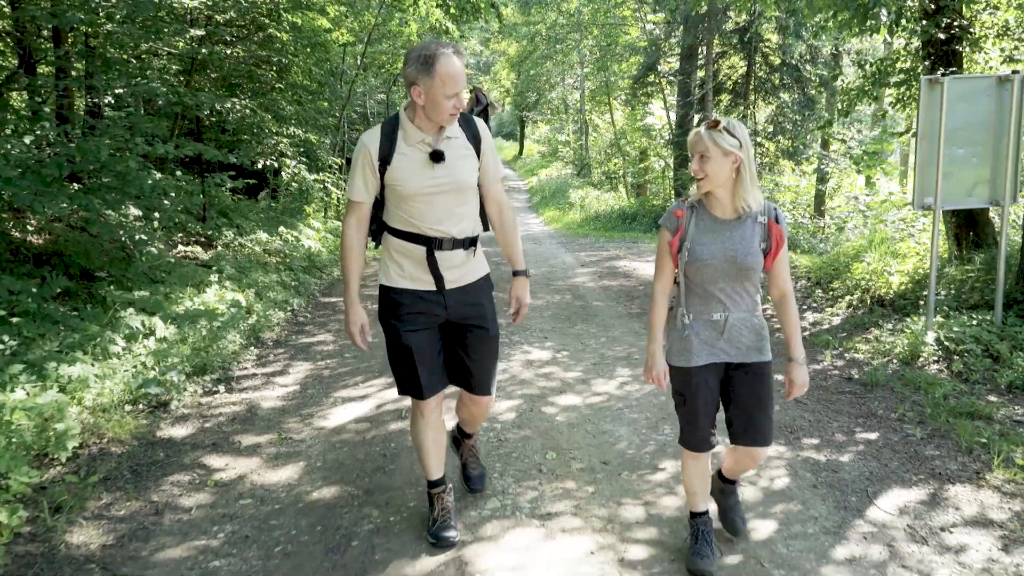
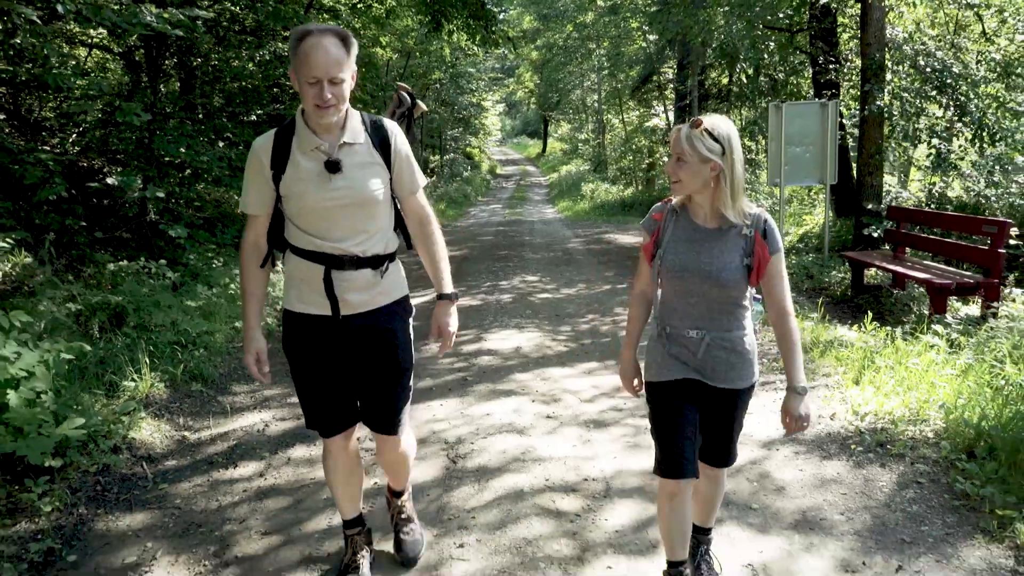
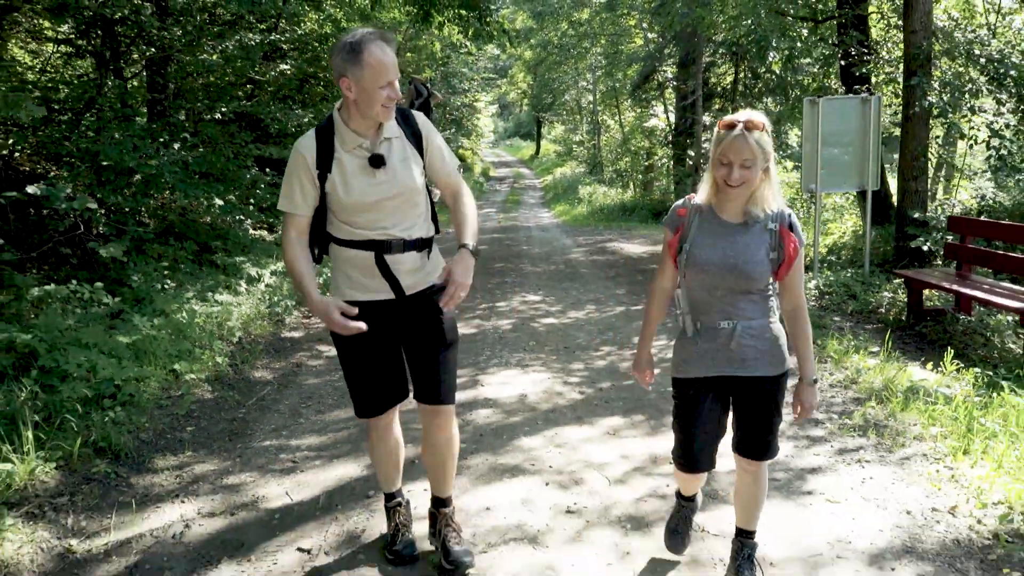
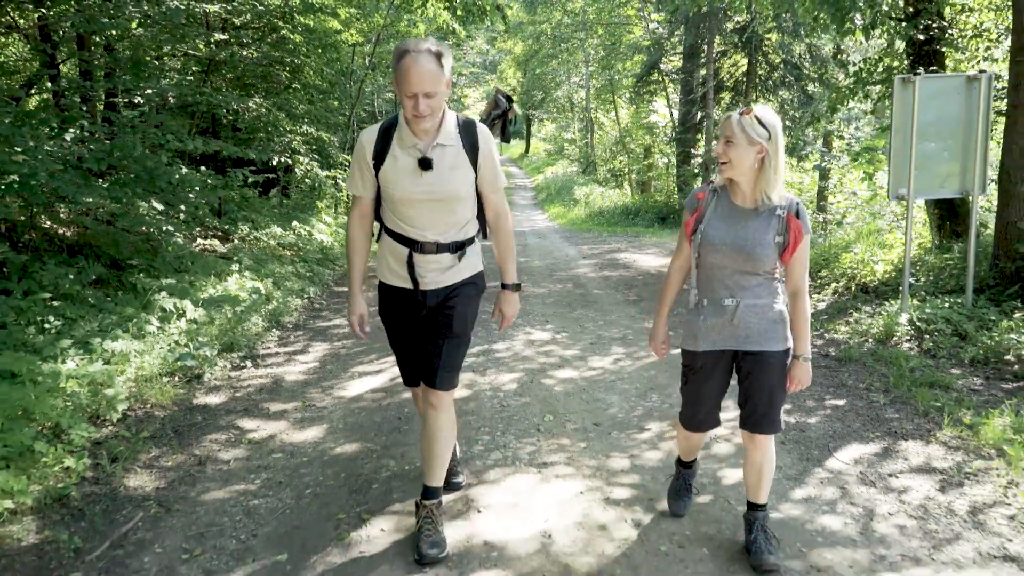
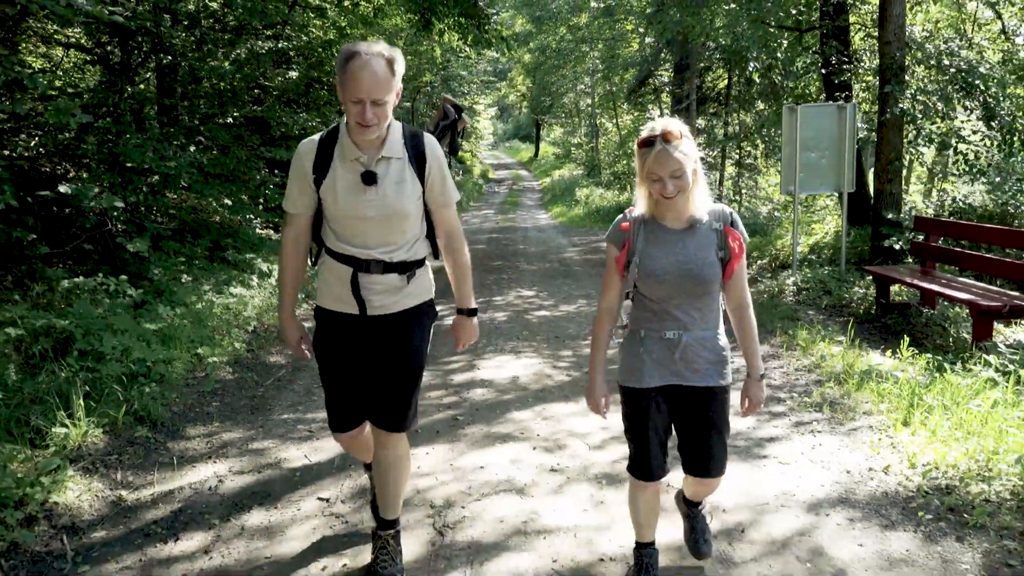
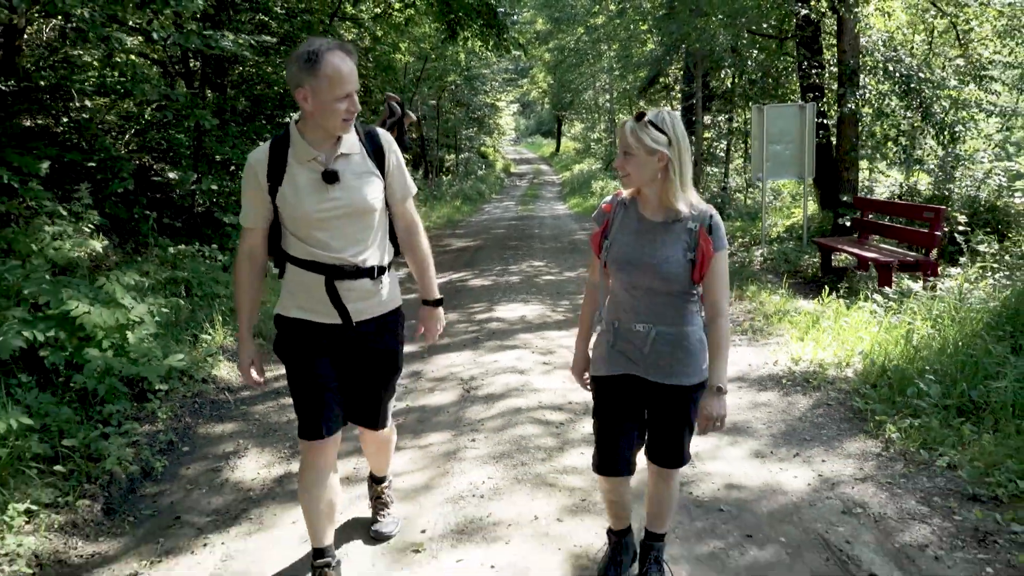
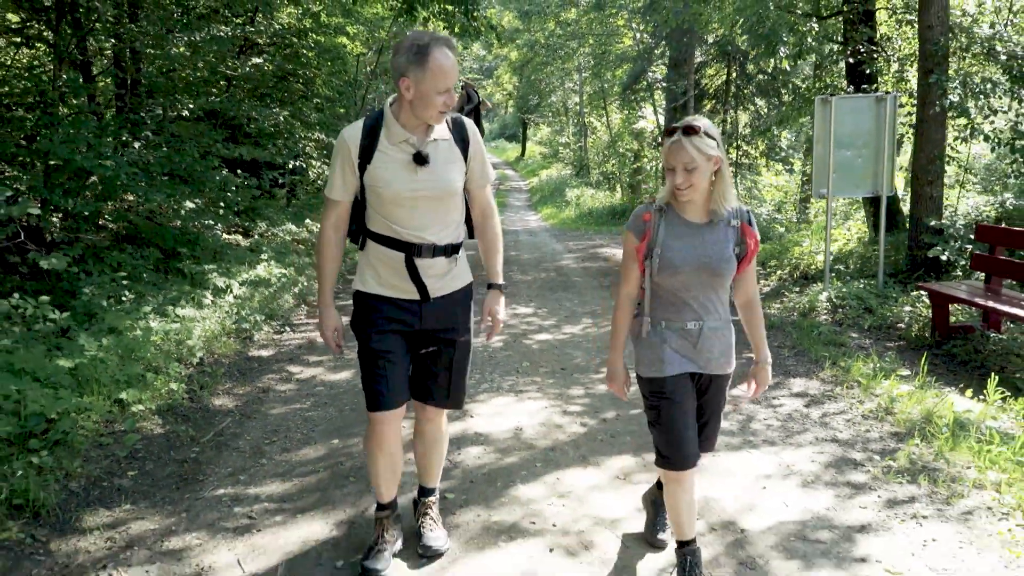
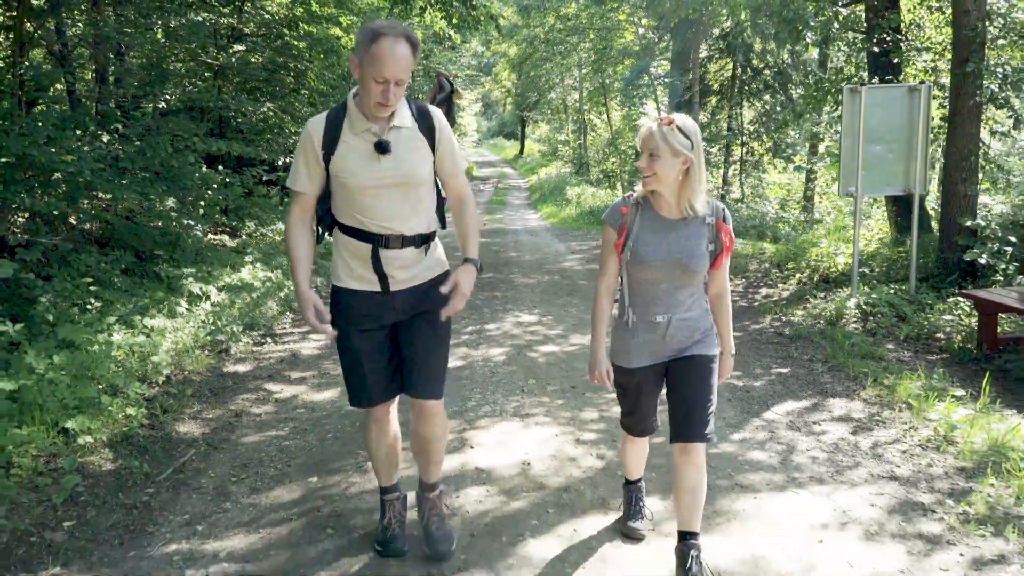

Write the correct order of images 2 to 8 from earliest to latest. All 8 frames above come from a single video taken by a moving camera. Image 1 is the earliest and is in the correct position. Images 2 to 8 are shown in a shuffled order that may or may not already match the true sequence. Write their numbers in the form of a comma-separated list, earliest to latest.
4, 8, 7, 3, 5, 2, 6
